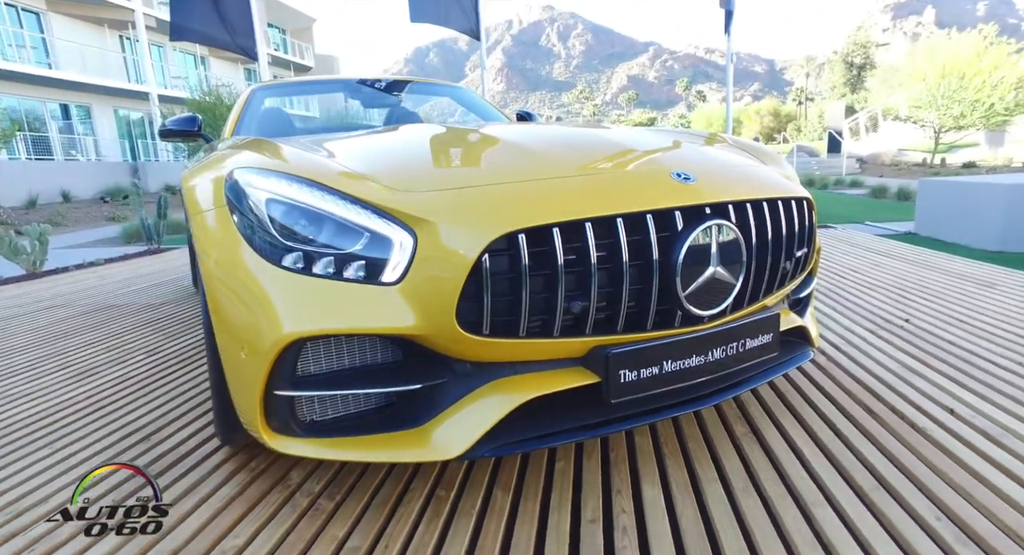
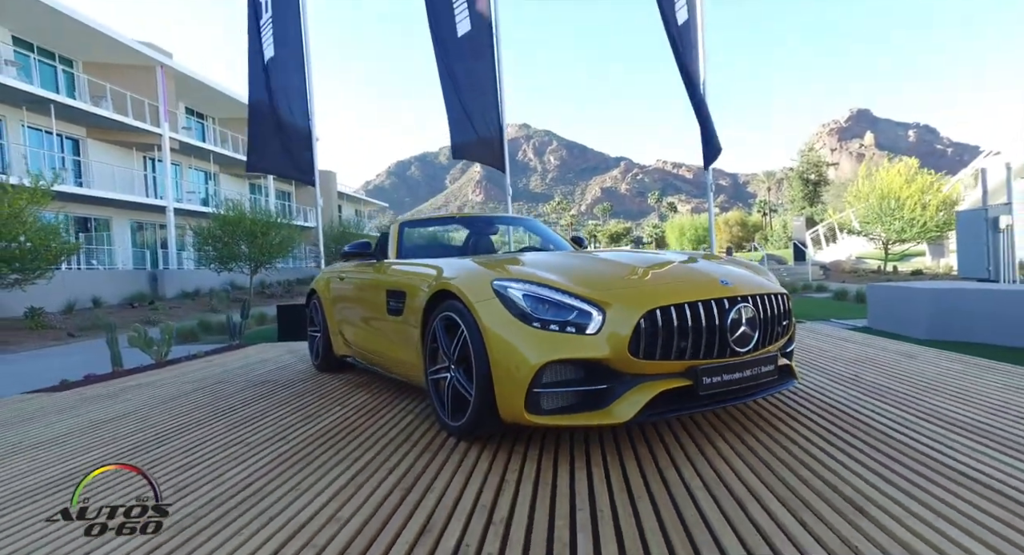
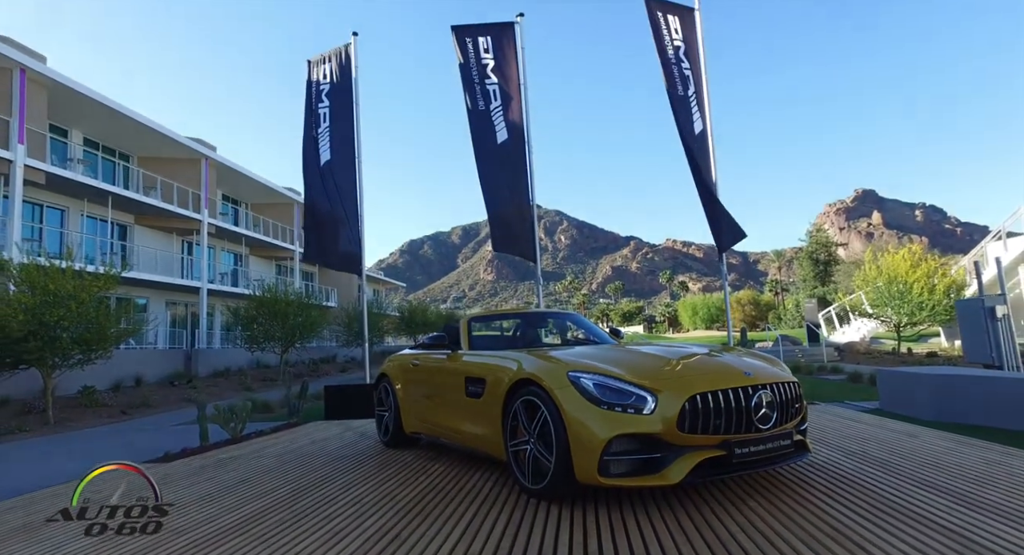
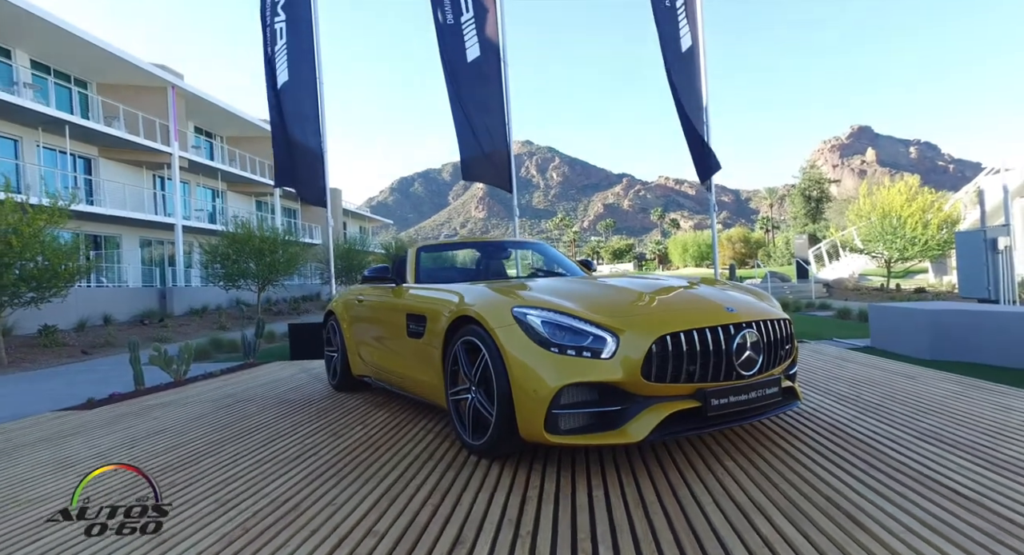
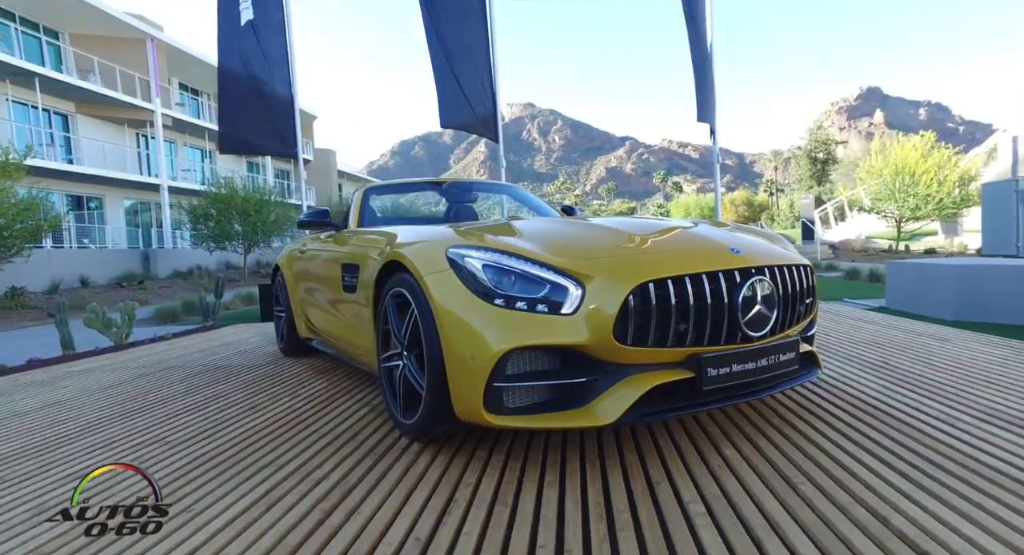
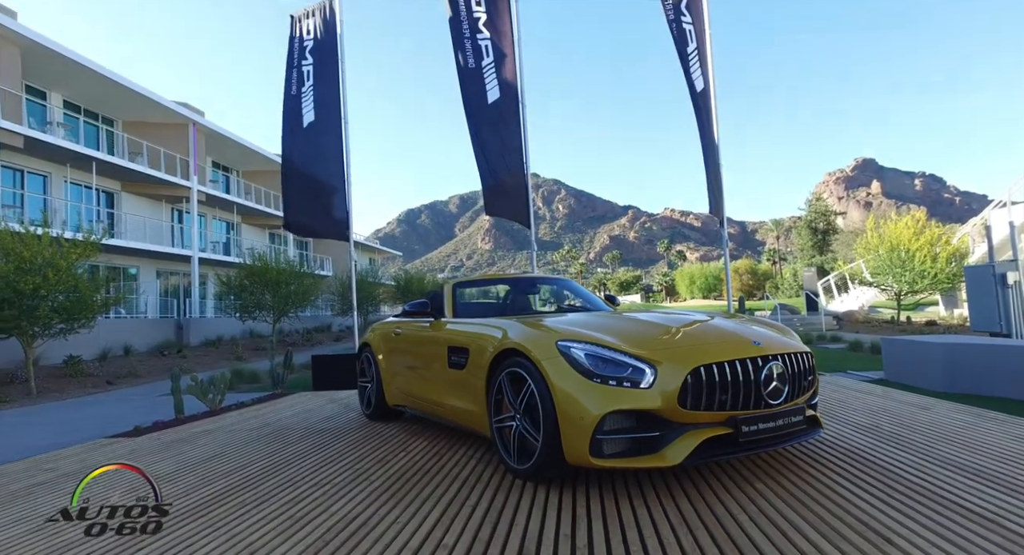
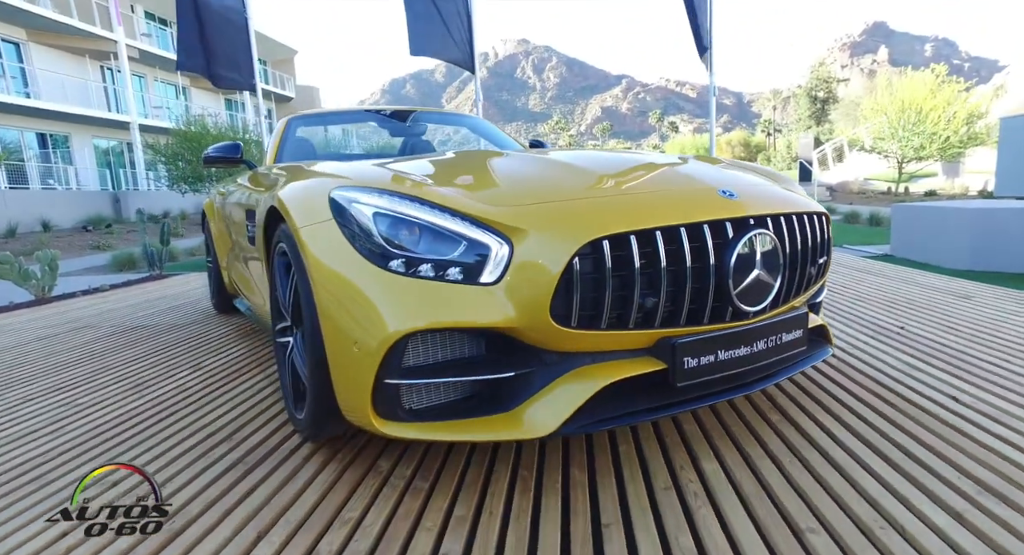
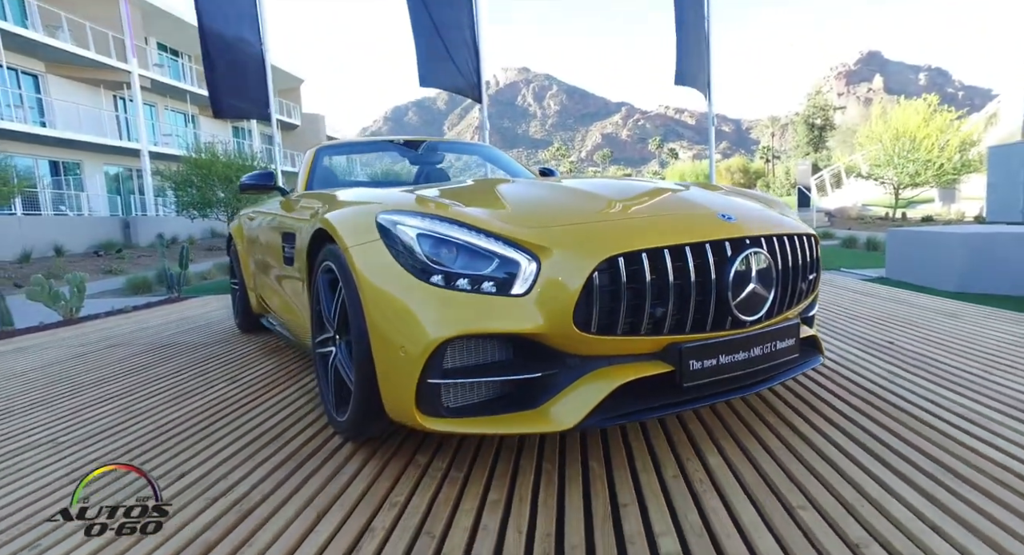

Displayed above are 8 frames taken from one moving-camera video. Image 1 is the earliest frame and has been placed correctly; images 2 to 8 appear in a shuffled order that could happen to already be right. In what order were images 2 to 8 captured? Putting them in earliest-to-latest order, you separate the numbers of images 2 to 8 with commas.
7, 8, 5, 2, 4, 6, 3
